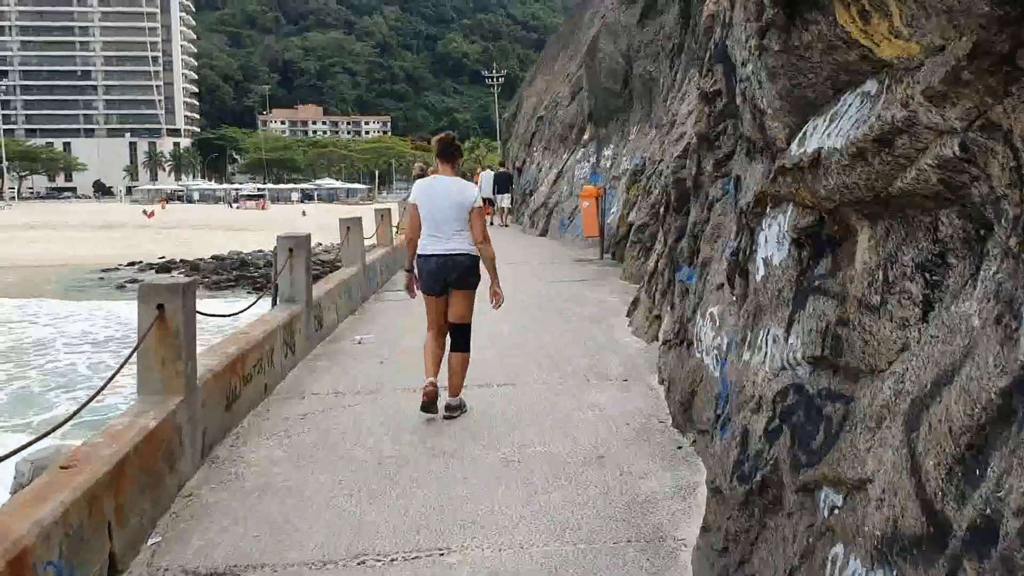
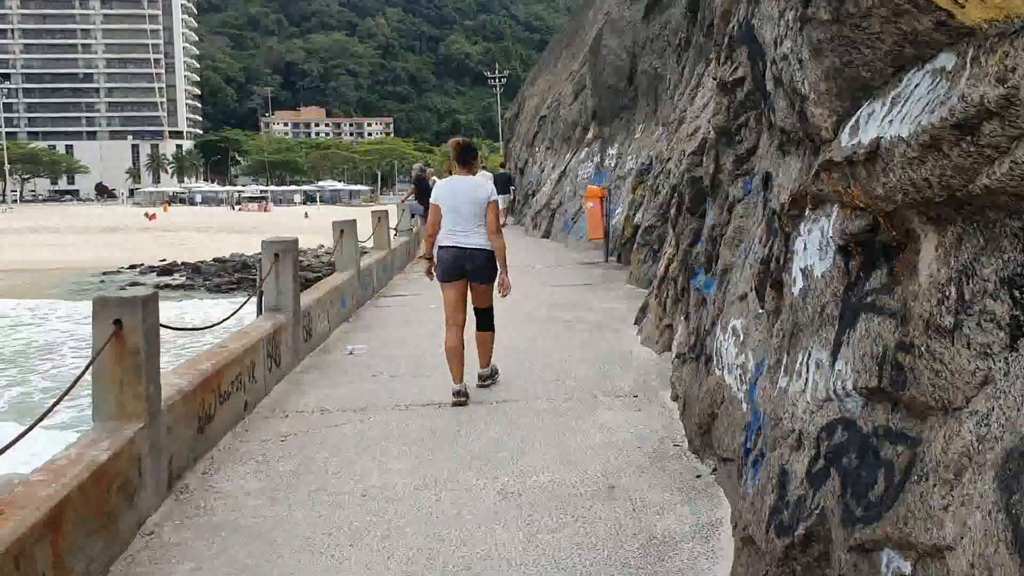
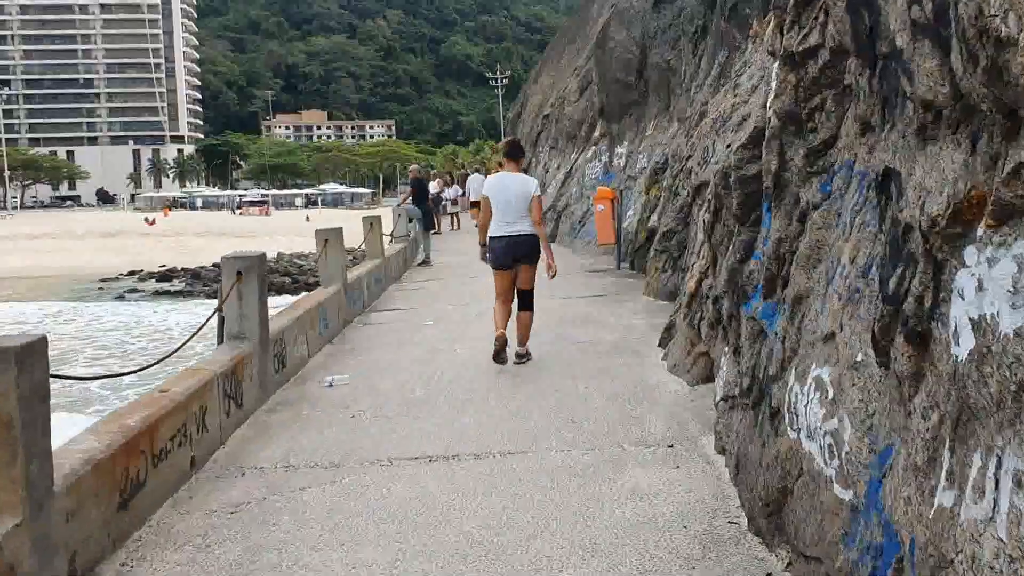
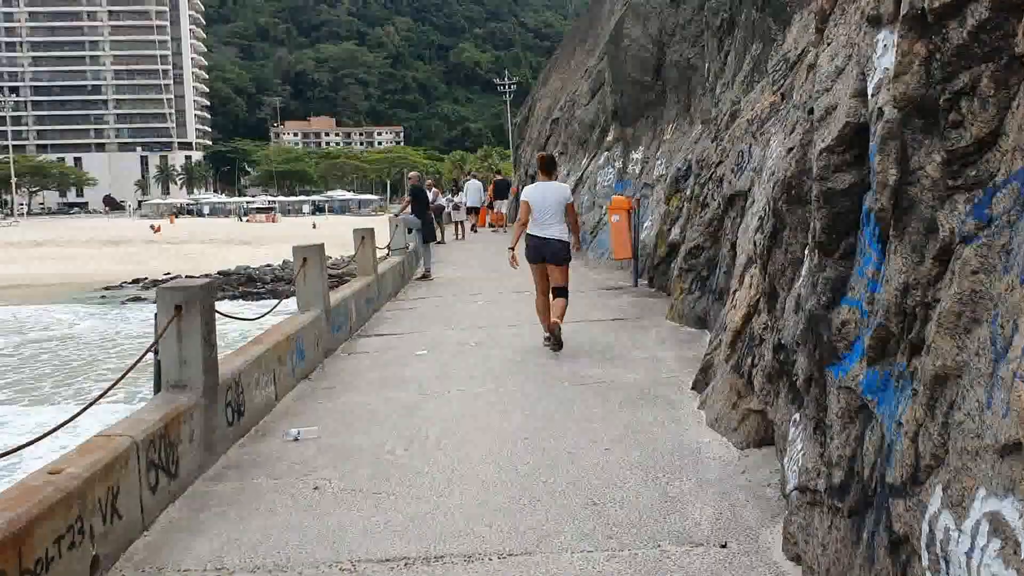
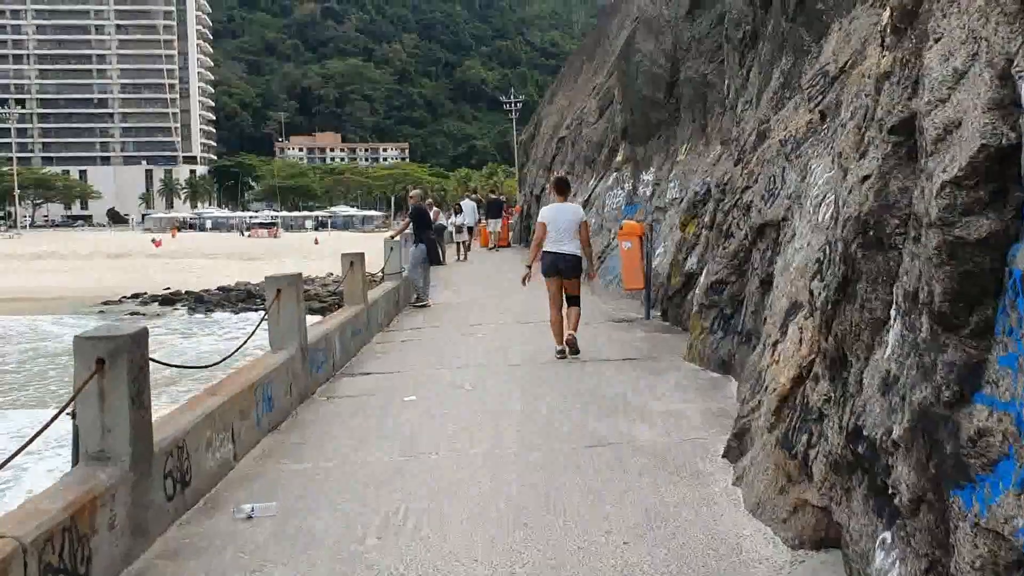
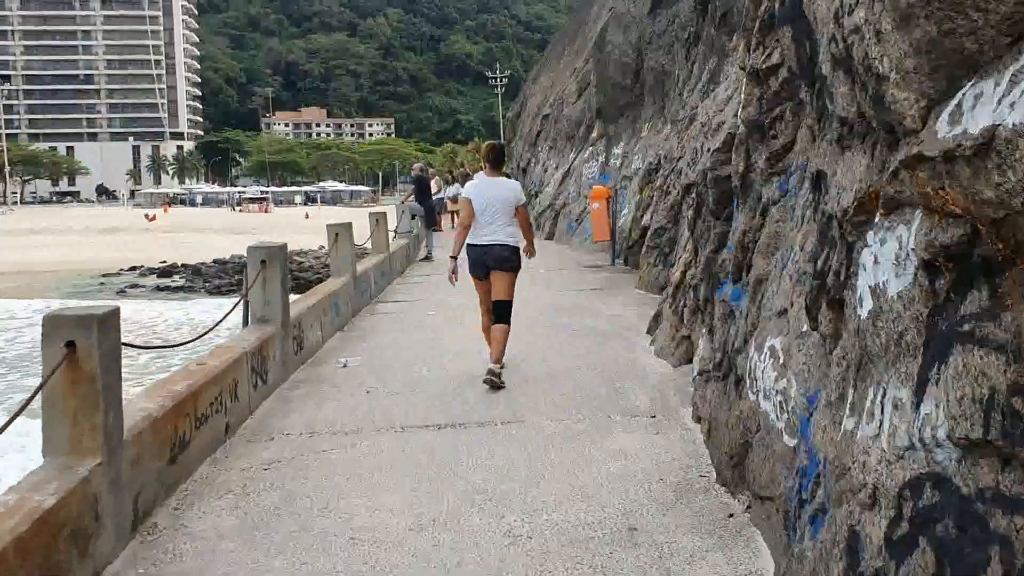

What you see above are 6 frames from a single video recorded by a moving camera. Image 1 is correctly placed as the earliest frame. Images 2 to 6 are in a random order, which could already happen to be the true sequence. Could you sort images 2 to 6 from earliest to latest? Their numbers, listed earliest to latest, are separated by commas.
2, 6, 3, 4, 5
